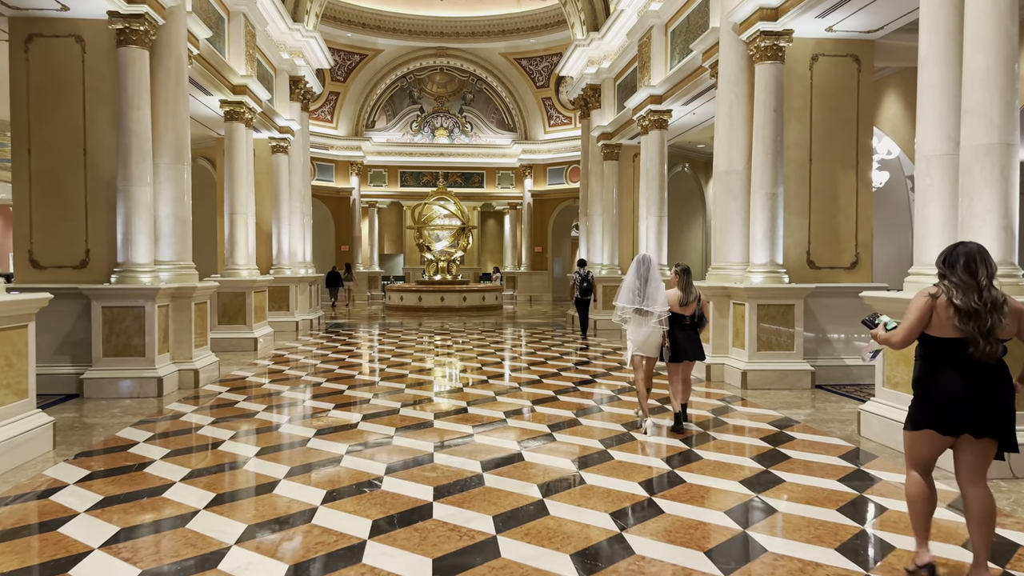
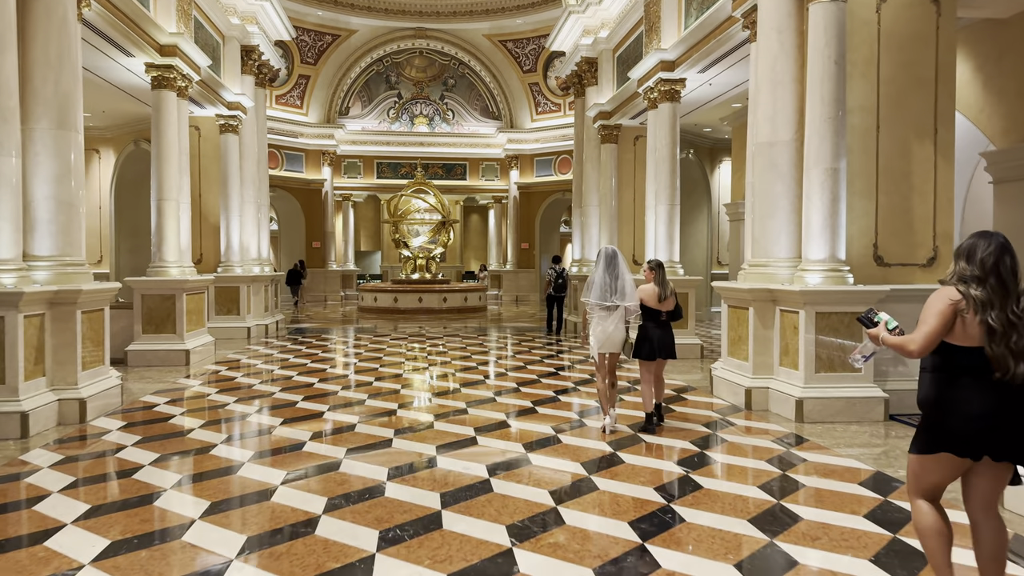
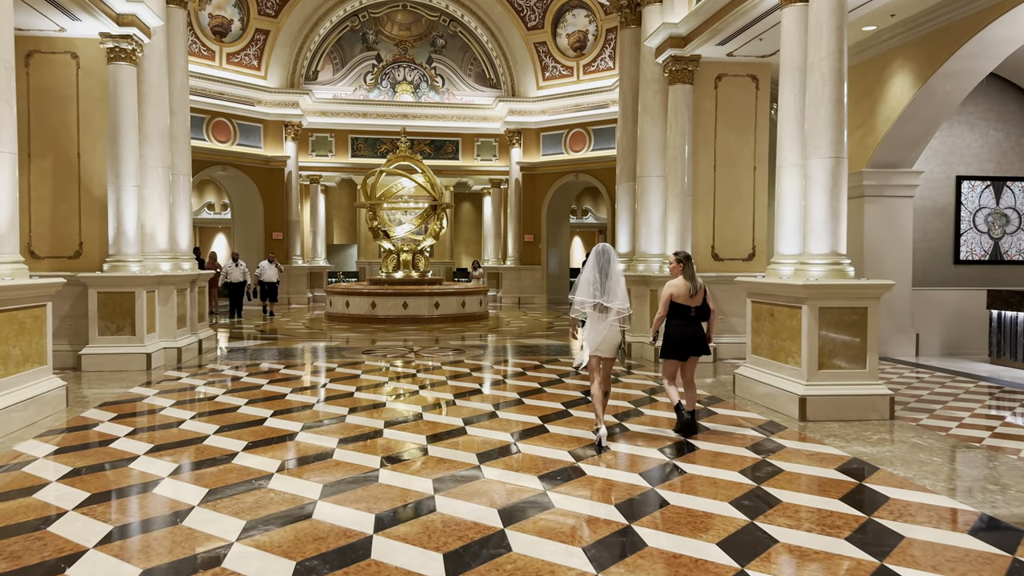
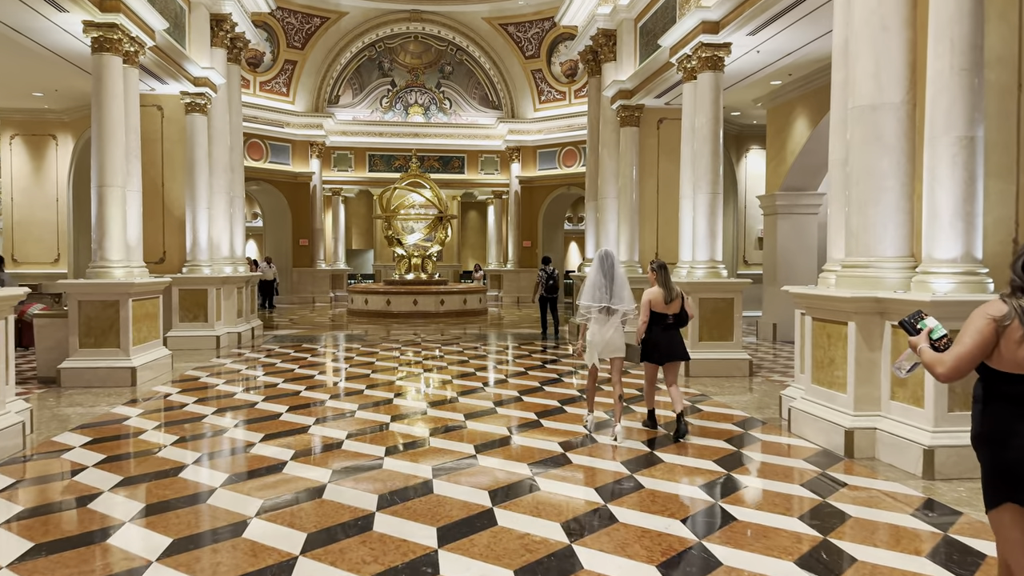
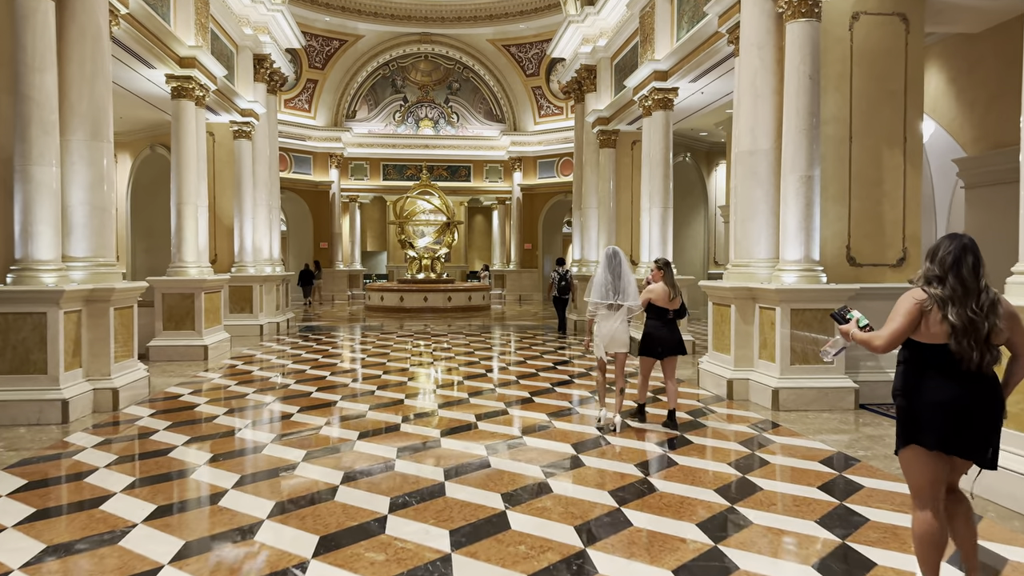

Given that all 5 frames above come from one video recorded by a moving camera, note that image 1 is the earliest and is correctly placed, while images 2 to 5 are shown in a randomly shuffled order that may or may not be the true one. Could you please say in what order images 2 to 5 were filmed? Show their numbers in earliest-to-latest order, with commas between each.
5, 2, 4, 3
